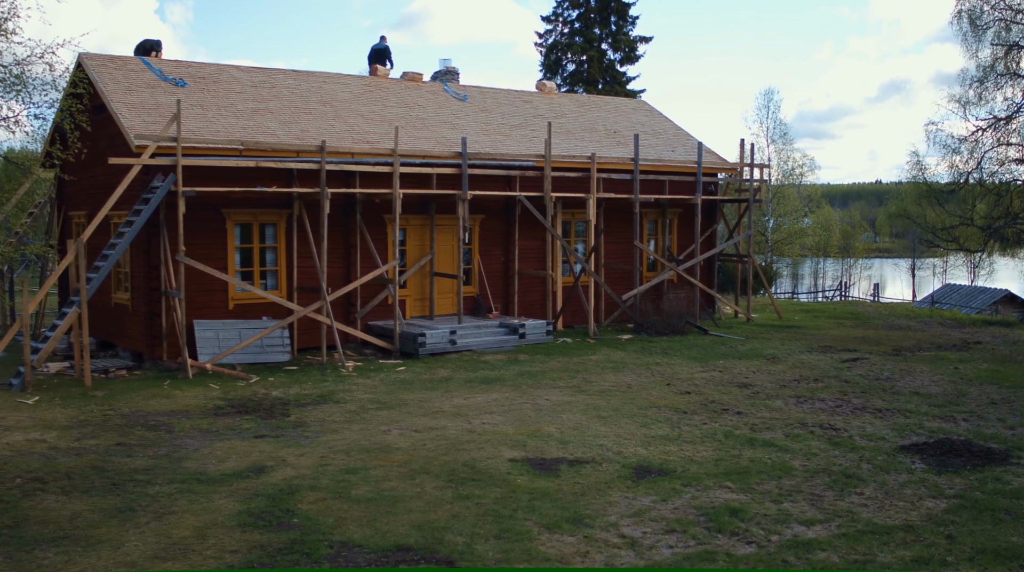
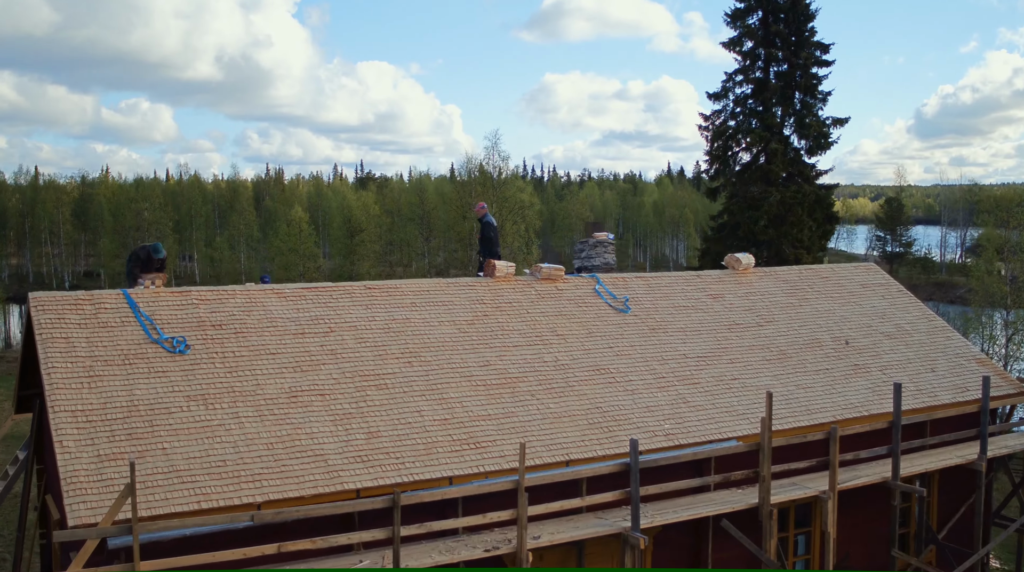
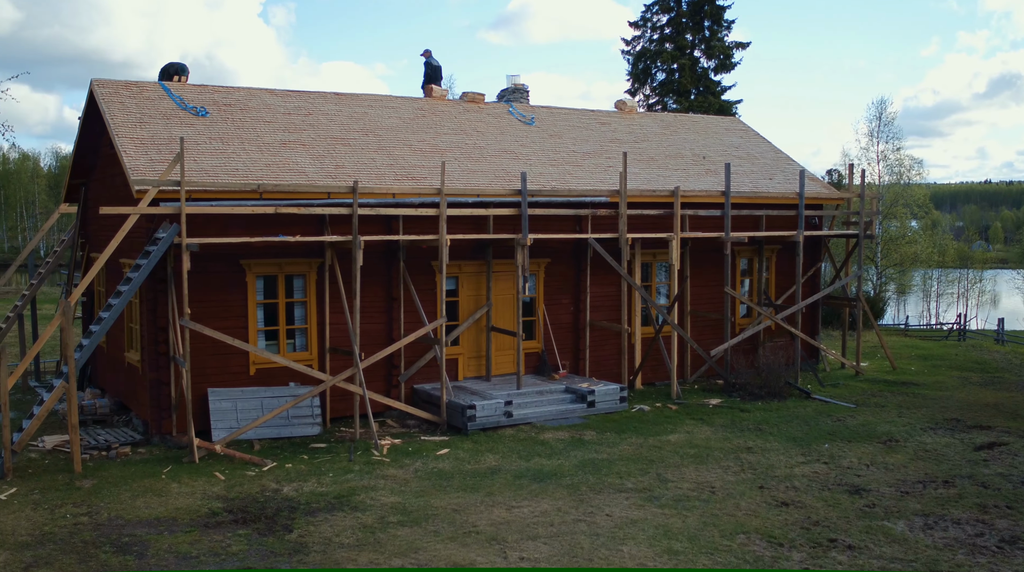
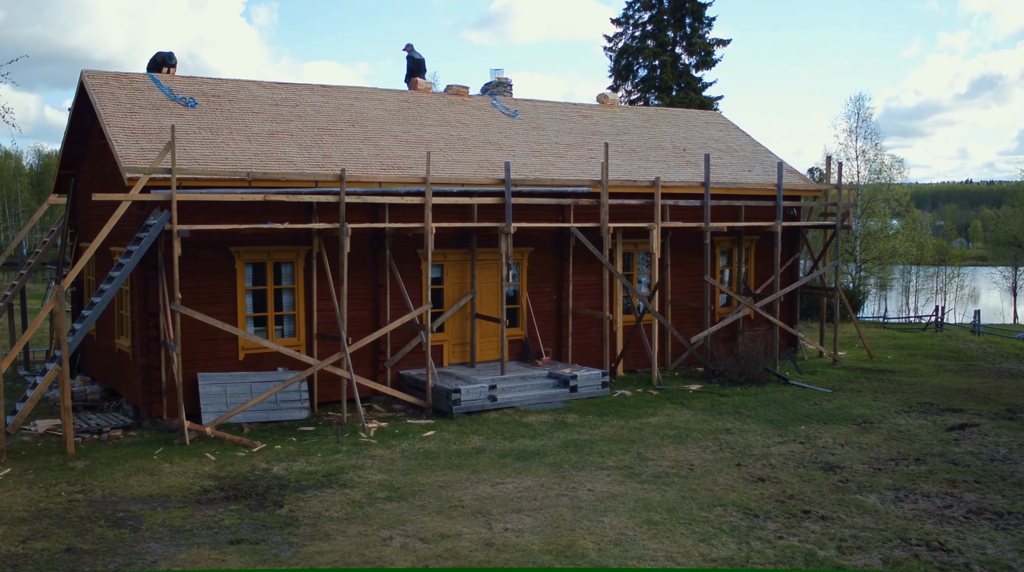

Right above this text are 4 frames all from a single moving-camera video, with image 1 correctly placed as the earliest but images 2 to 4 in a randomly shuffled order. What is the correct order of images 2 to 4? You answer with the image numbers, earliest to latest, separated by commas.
4, 3, 2
